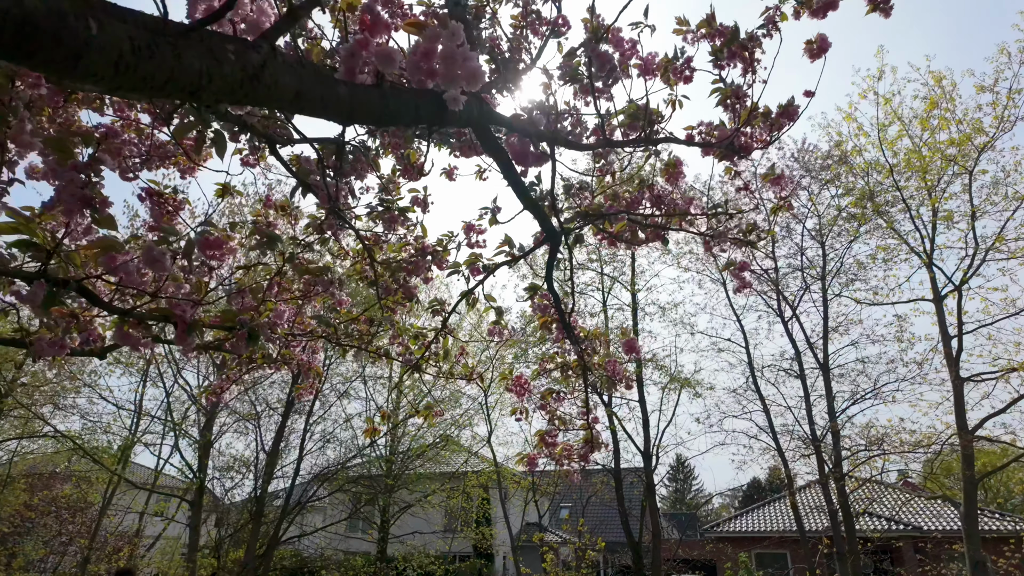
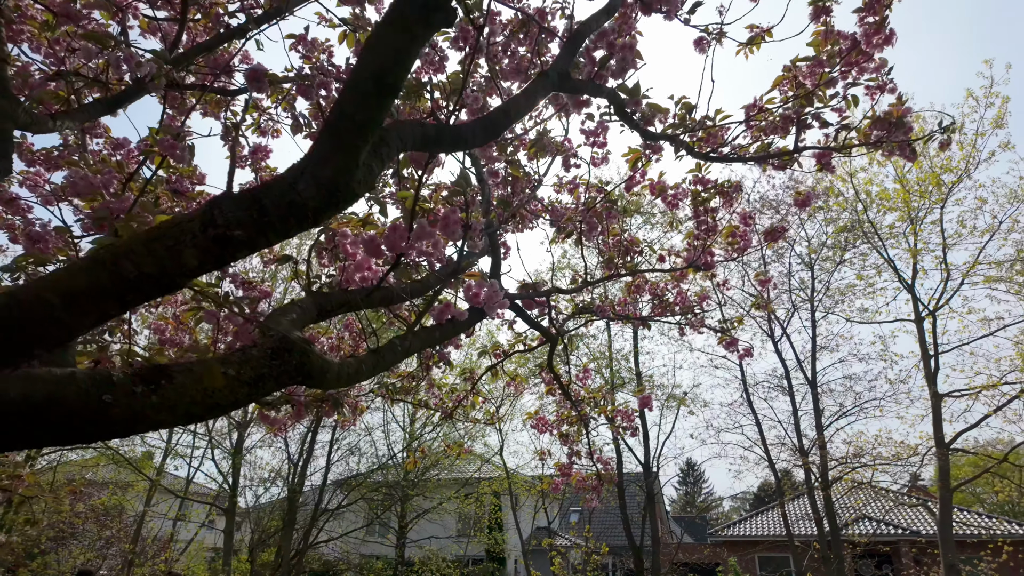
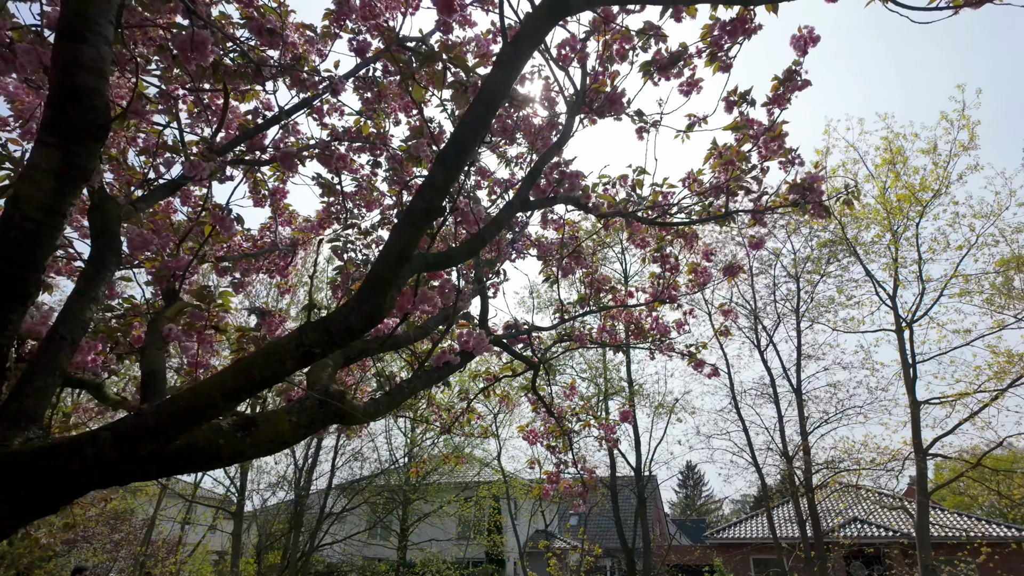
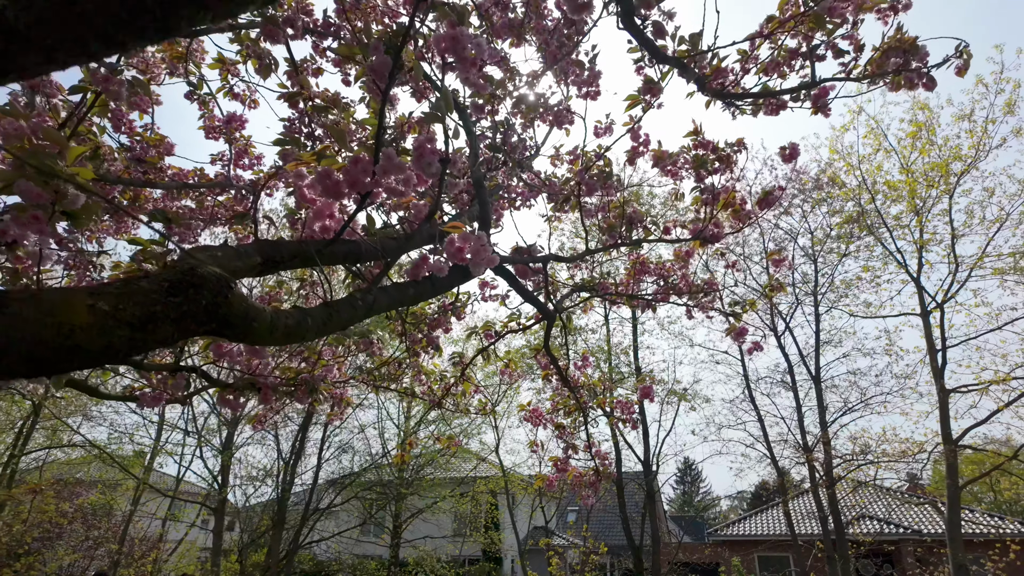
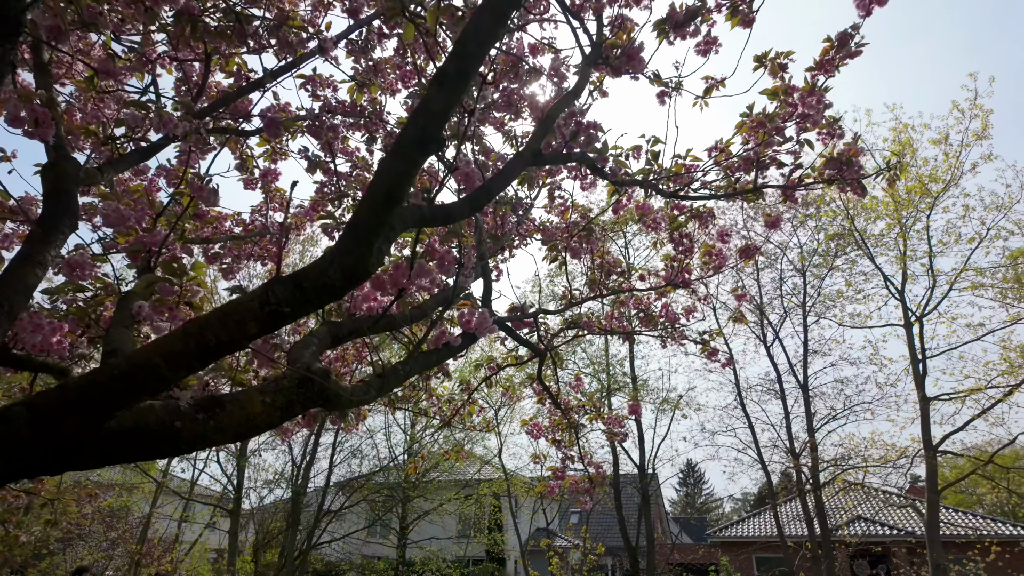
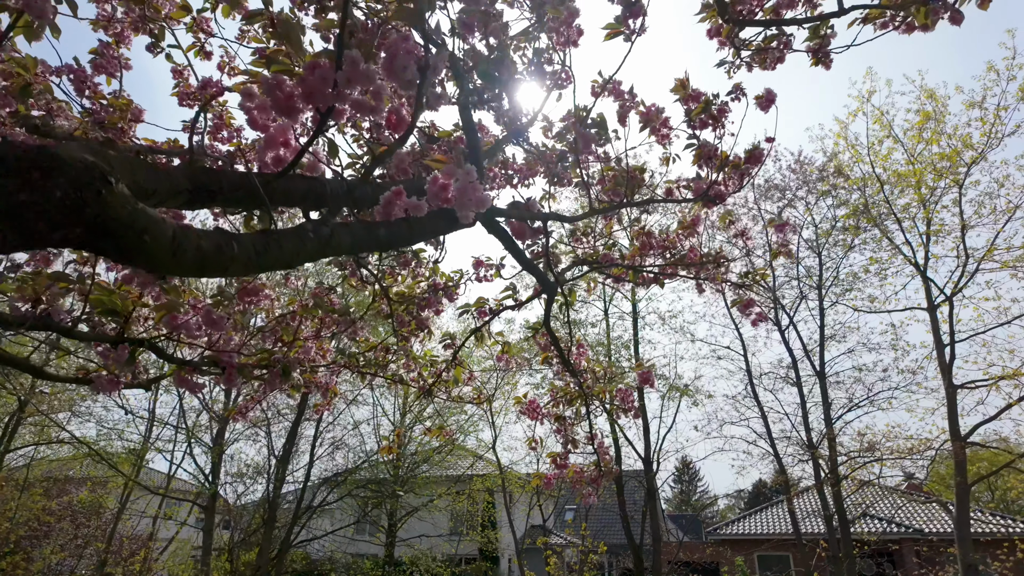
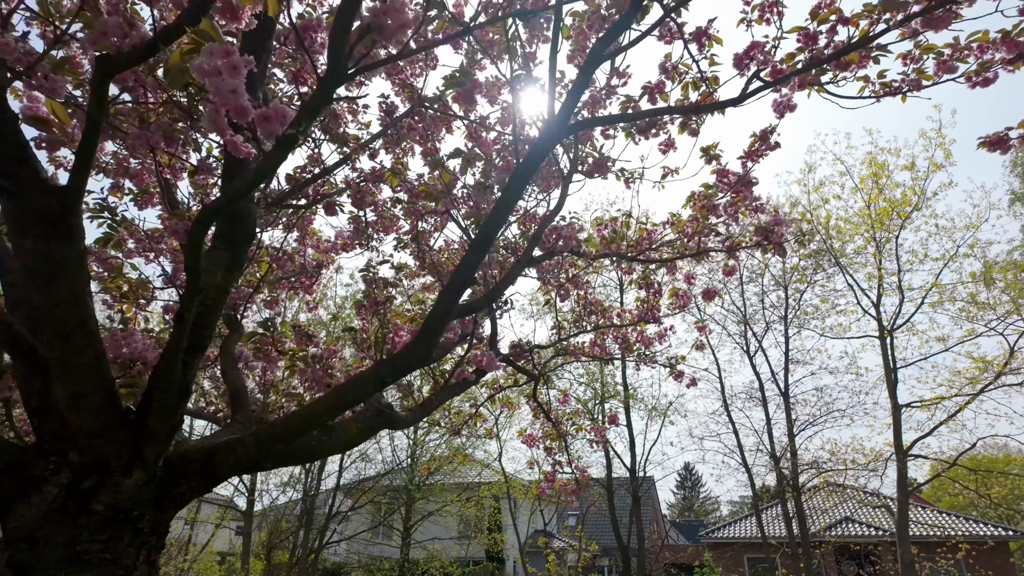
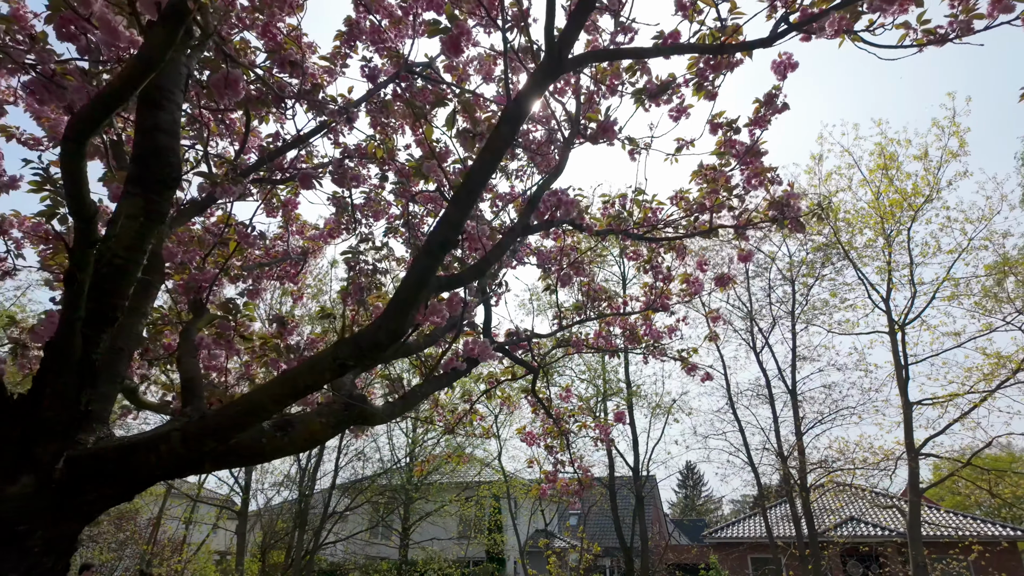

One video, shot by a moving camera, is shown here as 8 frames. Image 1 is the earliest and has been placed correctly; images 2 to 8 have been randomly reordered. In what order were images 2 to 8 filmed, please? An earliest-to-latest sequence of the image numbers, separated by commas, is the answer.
6, 4, 2, 5, 3, 8, 7
